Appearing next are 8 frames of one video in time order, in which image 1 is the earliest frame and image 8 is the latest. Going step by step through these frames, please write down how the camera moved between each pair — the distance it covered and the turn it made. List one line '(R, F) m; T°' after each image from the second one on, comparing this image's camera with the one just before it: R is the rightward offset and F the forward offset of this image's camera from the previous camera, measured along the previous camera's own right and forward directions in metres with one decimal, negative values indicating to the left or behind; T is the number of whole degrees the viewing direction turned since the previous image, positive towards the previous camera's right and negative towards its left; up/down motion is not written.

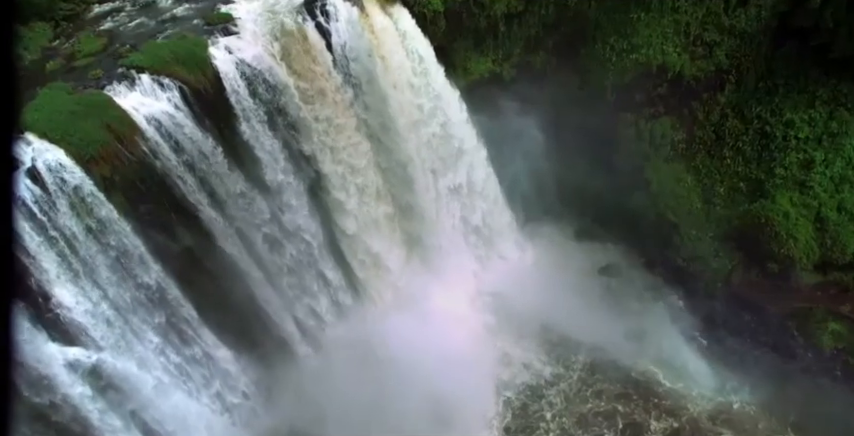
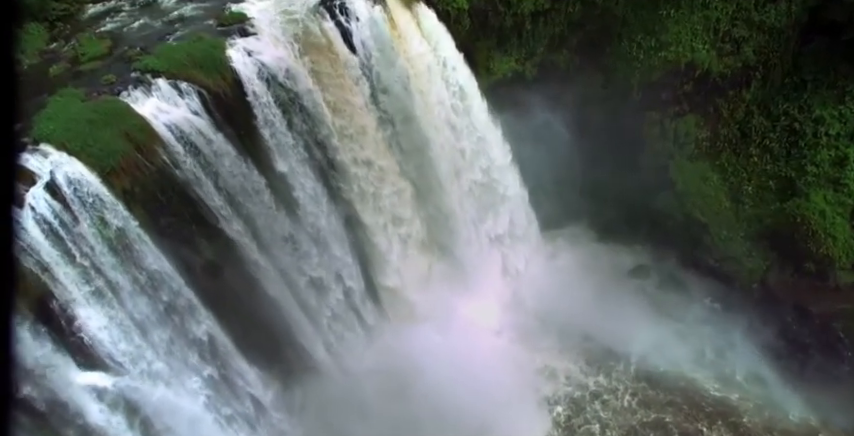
(-1.2, +0.6) m; +2°
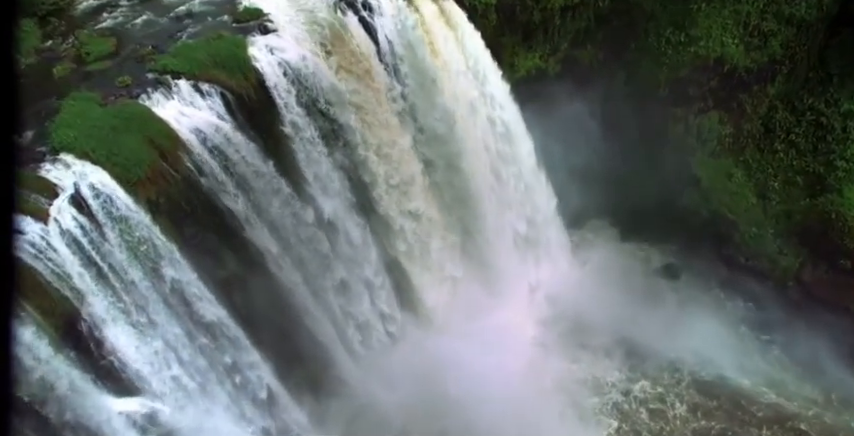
(-1.4, +0.6) m; +3°
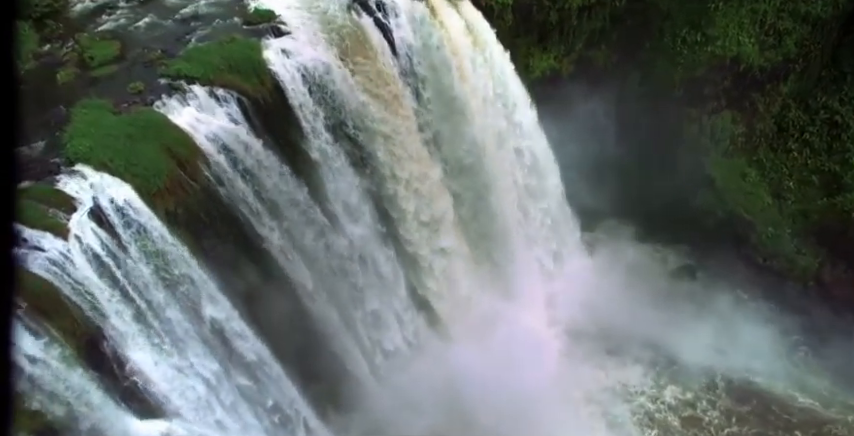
(-0.8, +0.4) m; +2°
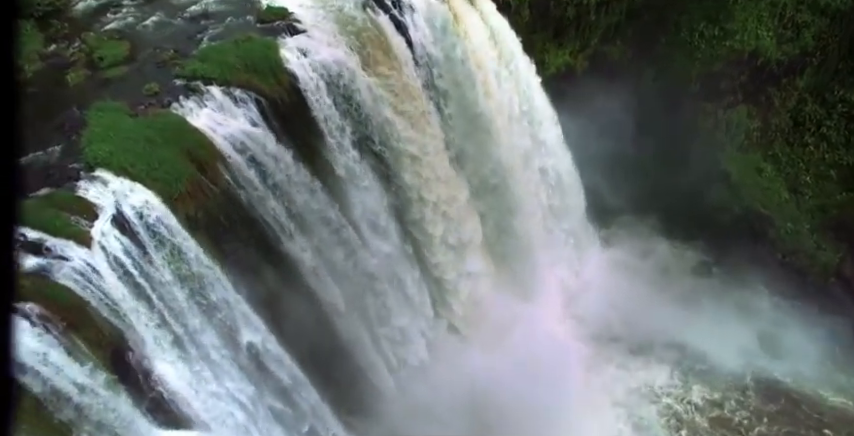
(-0.6, +0.2) m; +1°
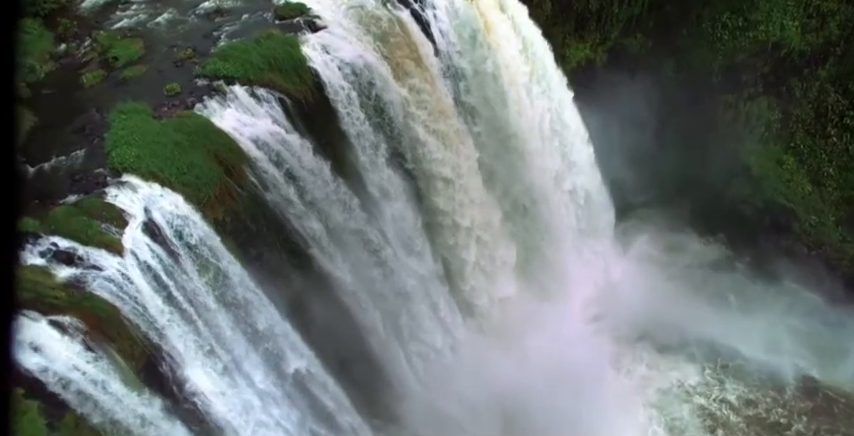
(-0.6, +0.3) m; +1°
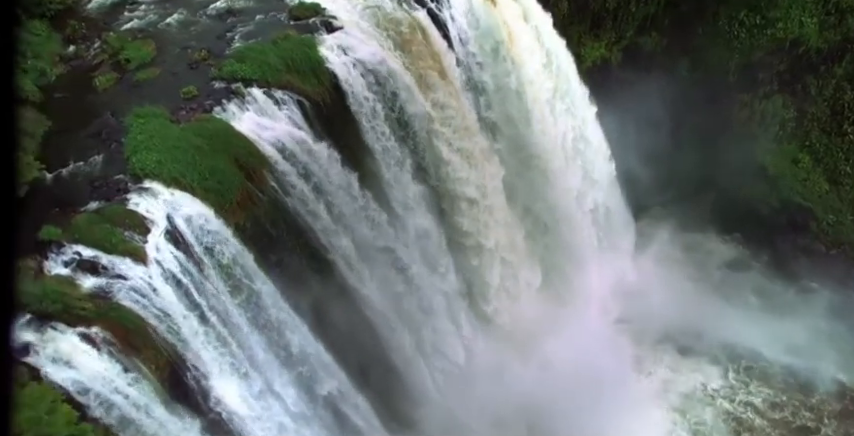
(-0.4, +0.2) m; 0°
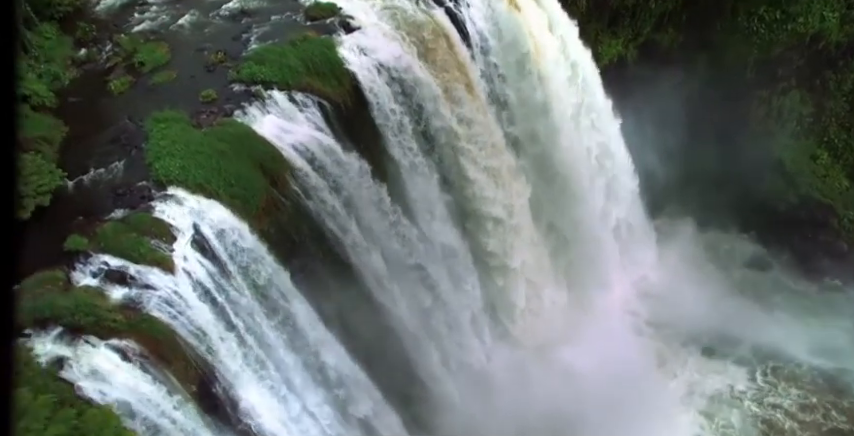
(-0.4, +0.2) m; 0°
